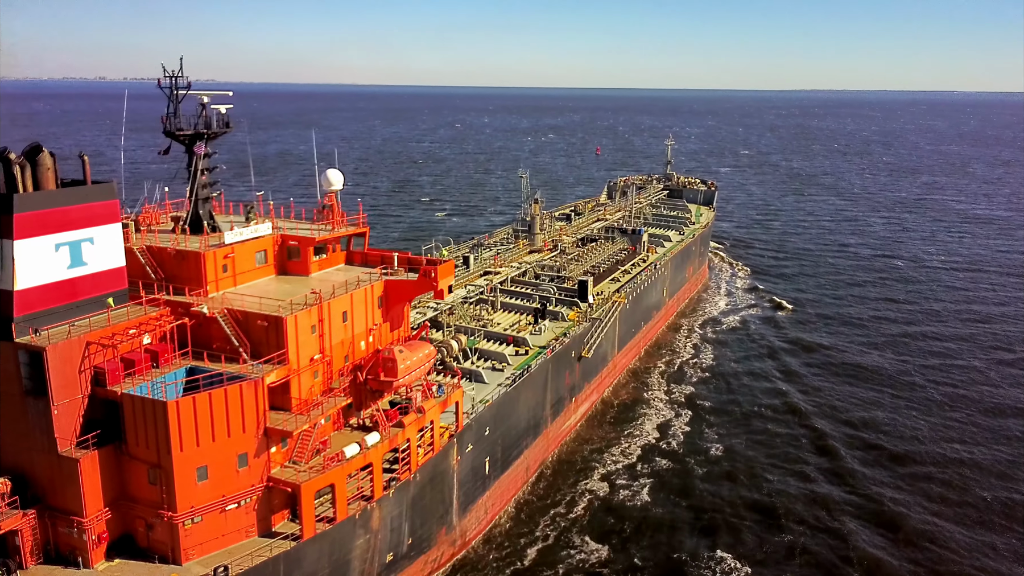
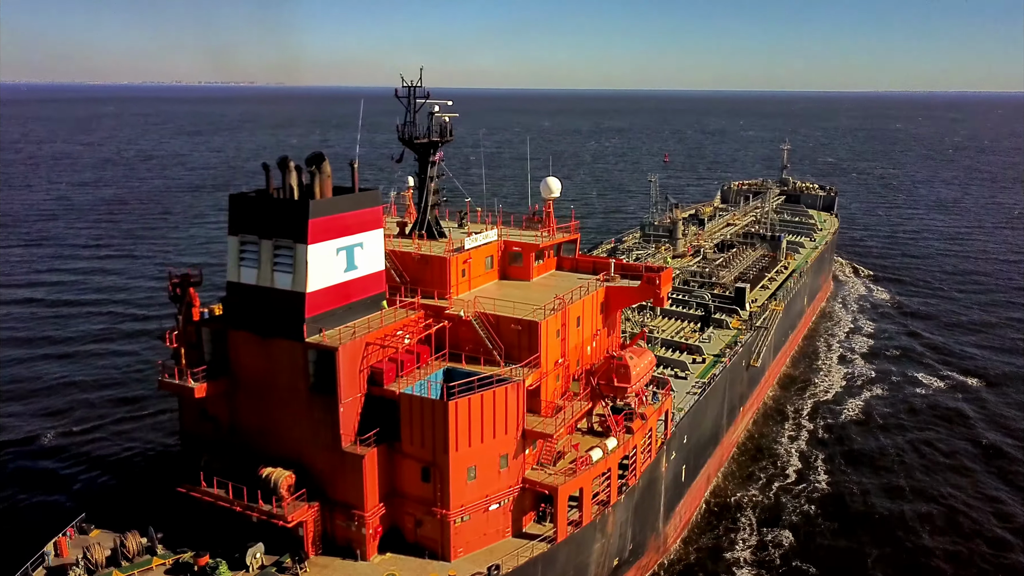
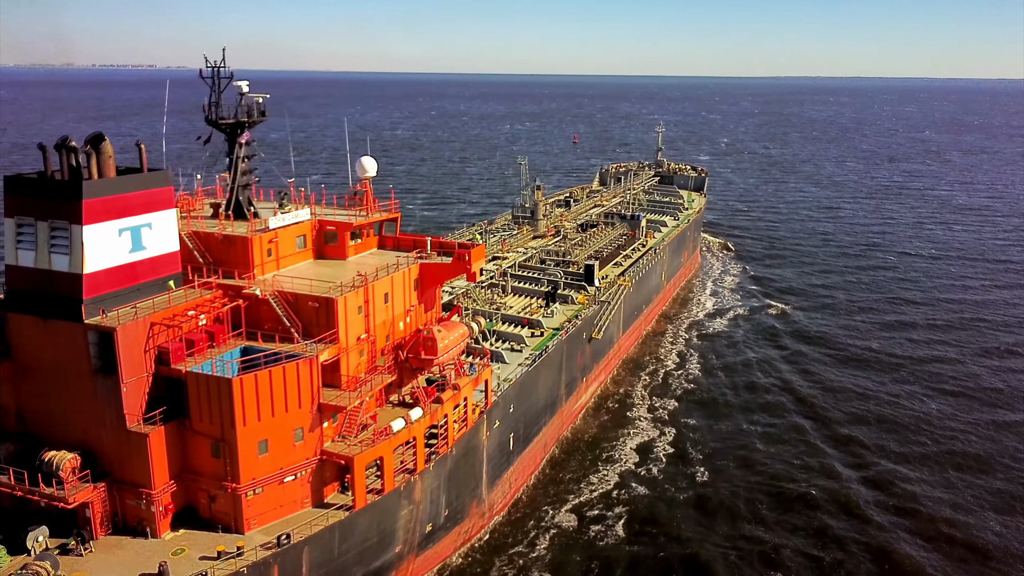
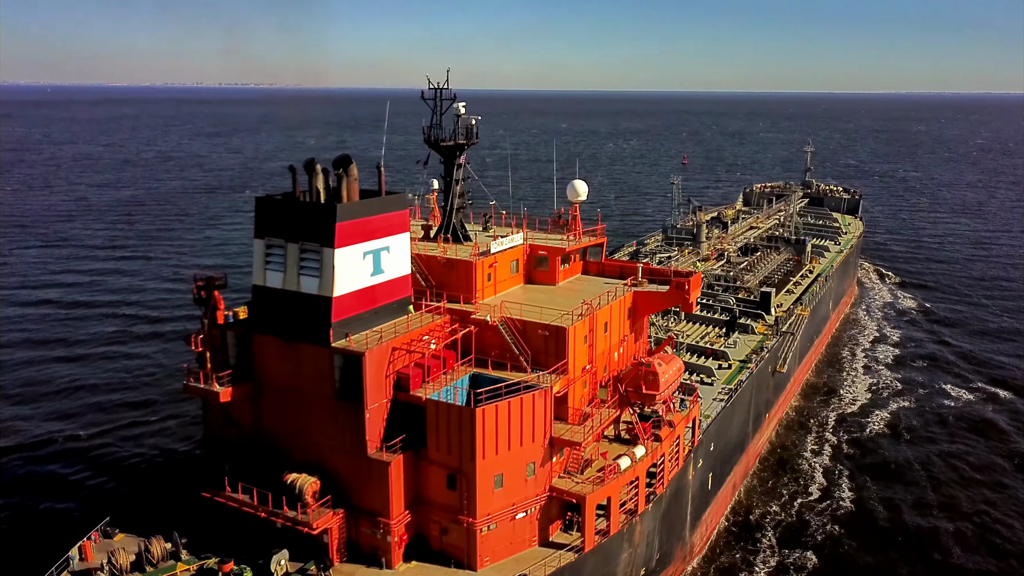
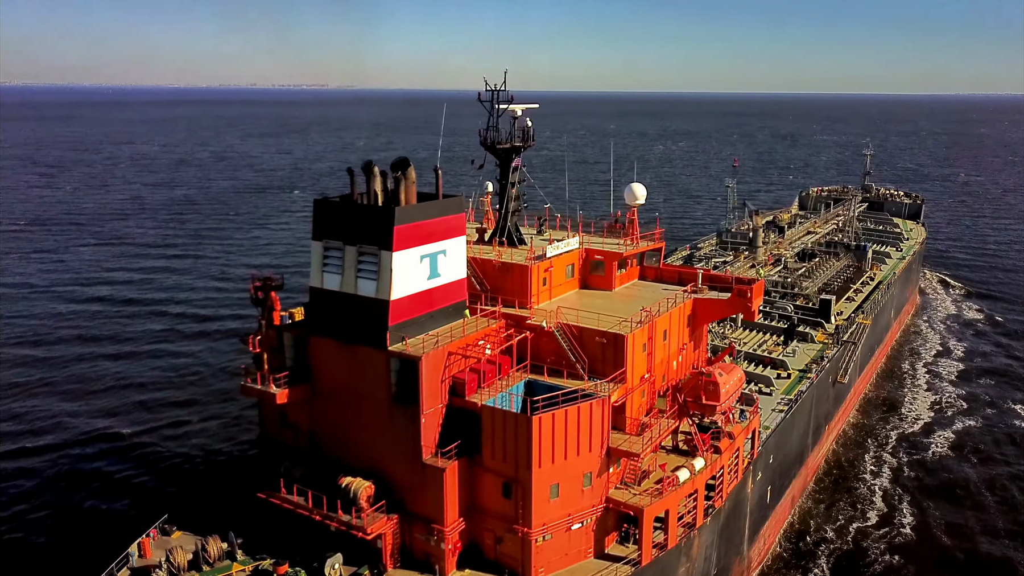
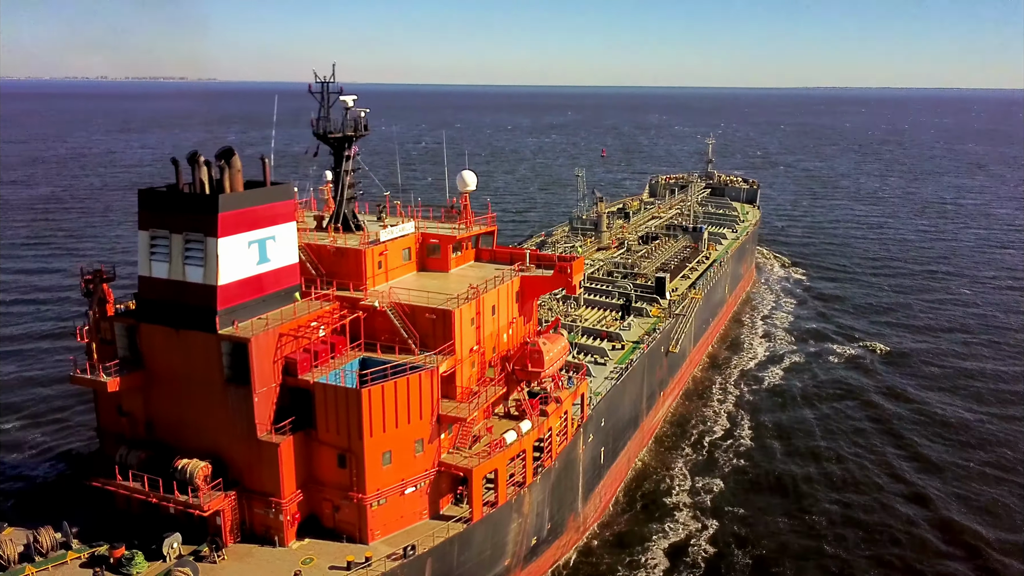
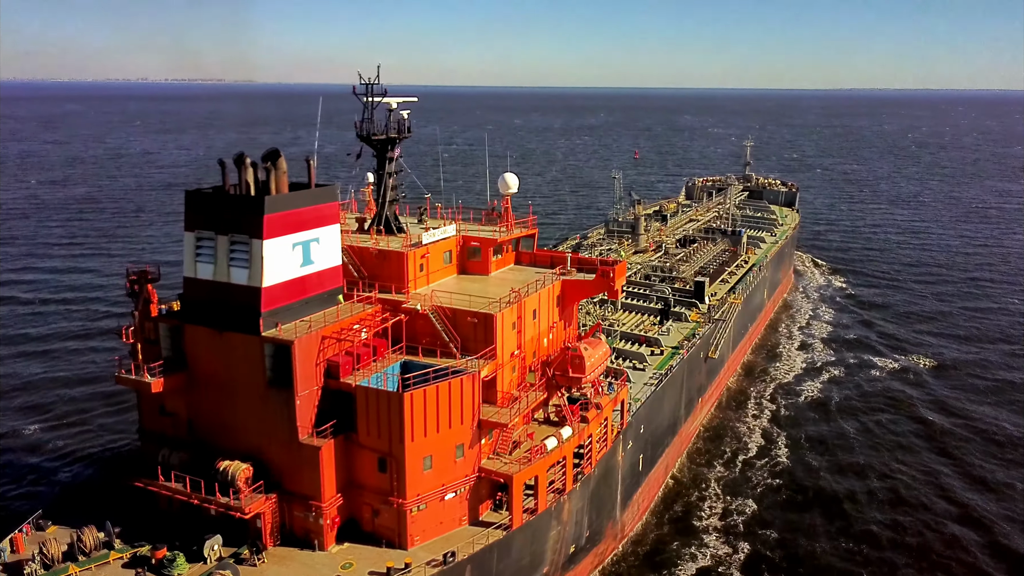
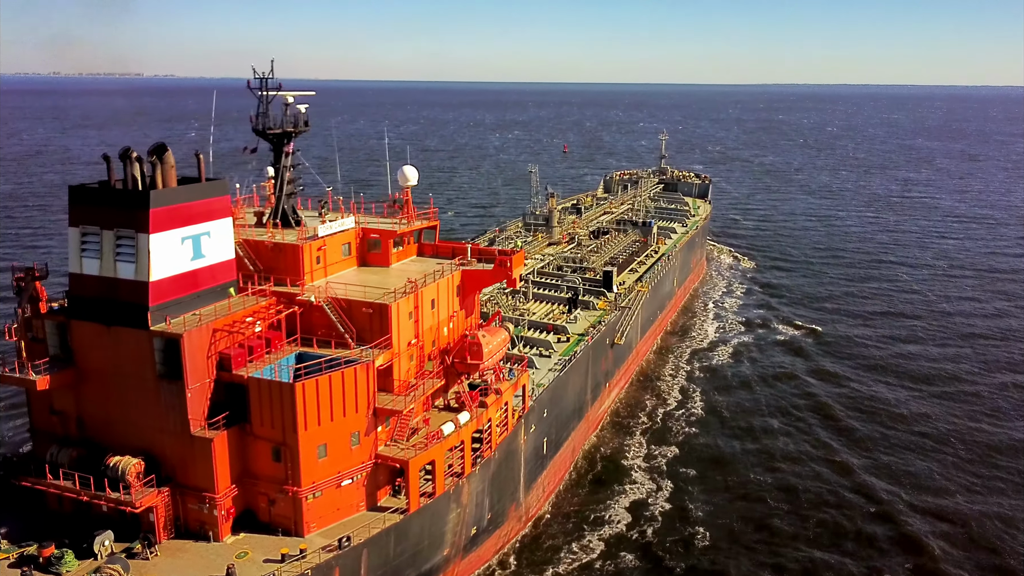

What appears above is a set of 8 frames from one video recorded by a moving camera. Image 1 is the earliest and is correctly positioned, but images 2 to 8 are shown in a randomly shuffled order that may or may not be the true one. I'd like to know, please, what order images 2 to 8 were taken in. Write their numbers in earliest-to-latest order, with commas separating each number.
3, 8, 6, 7, 2, 4, 5
